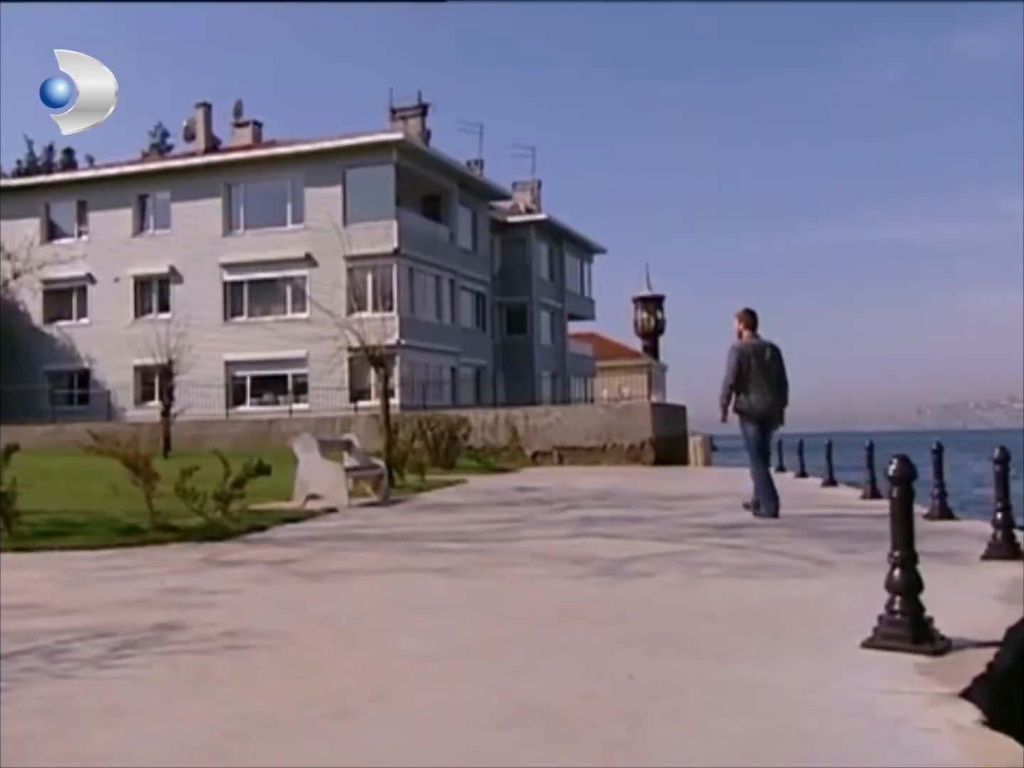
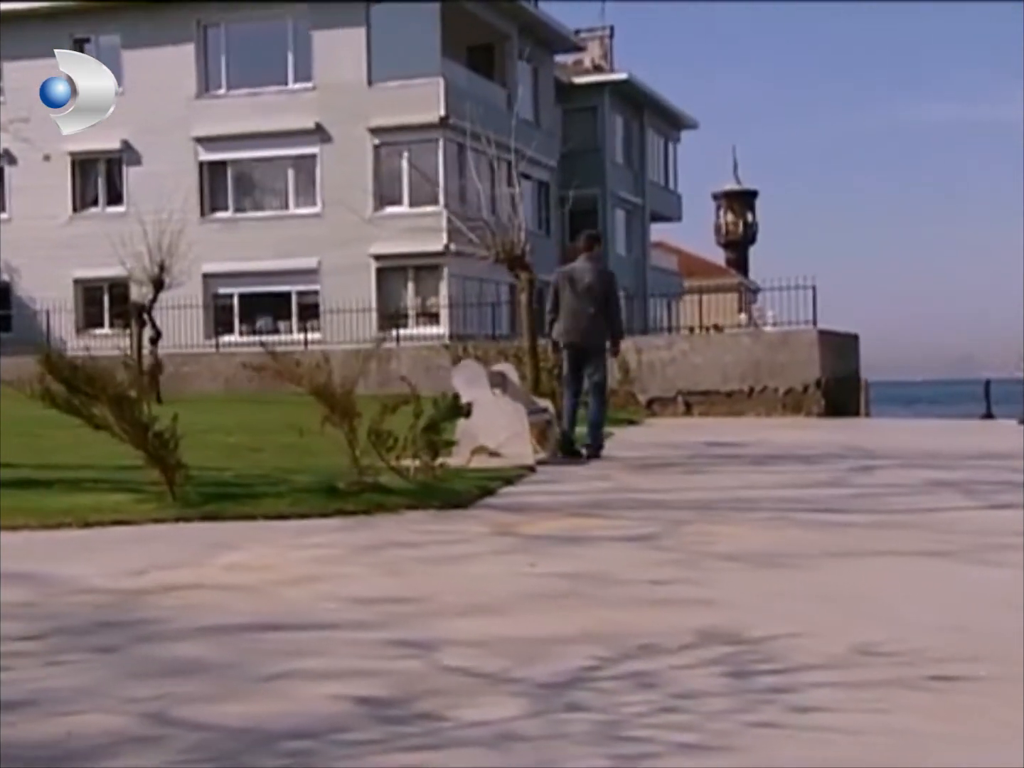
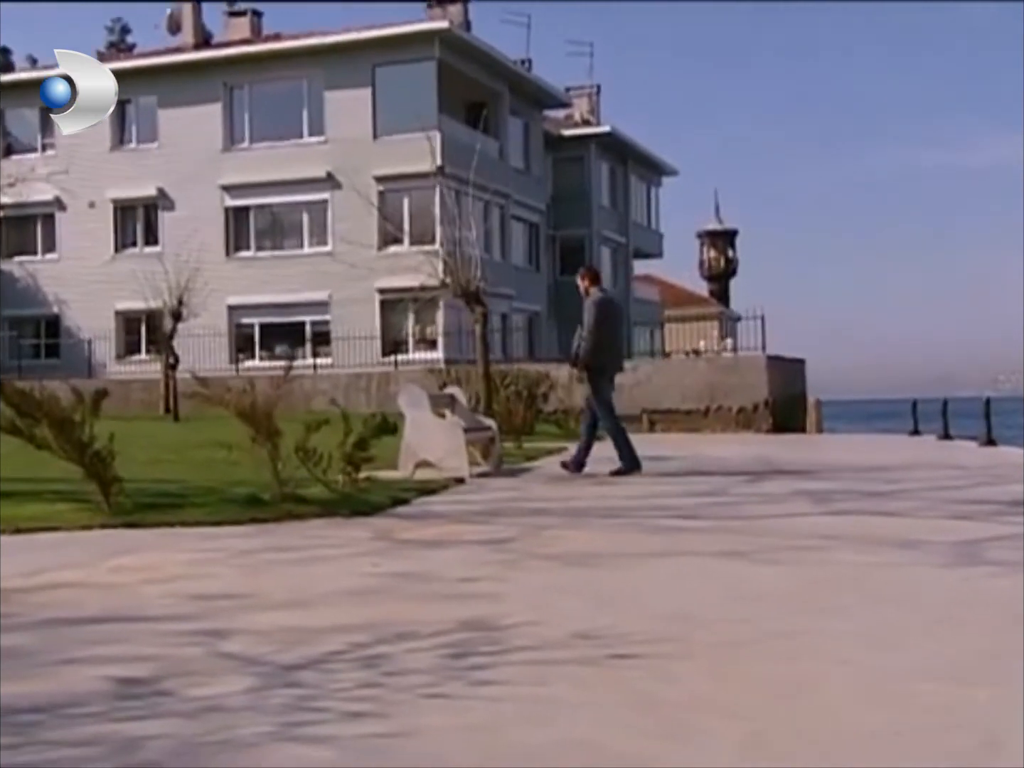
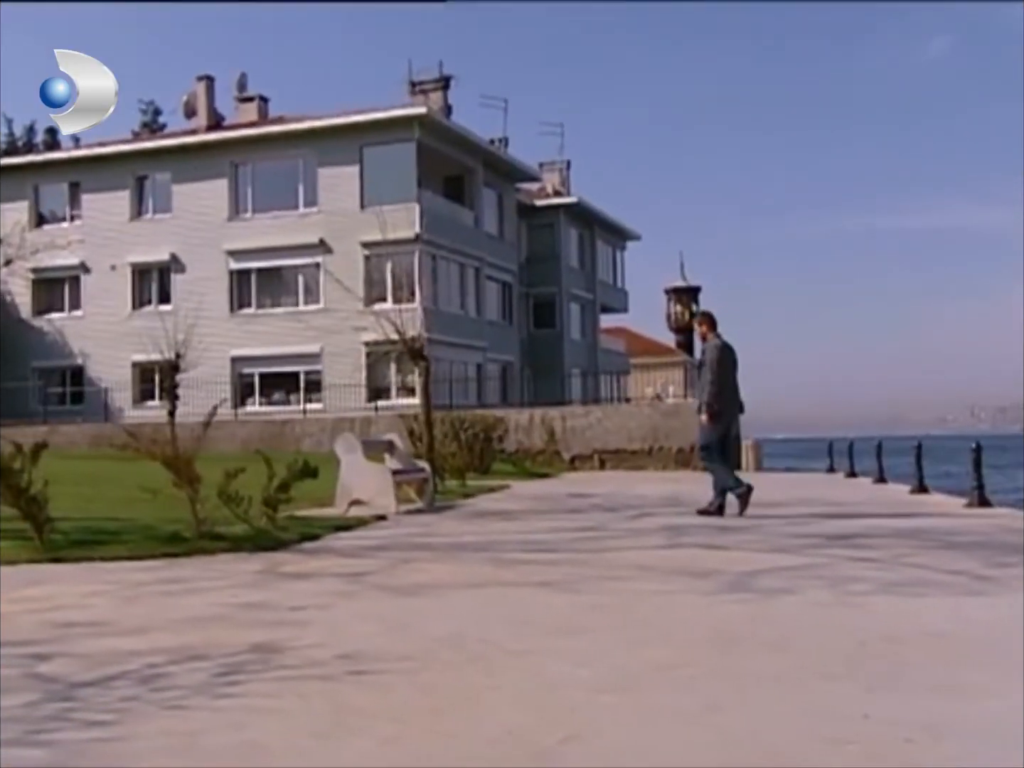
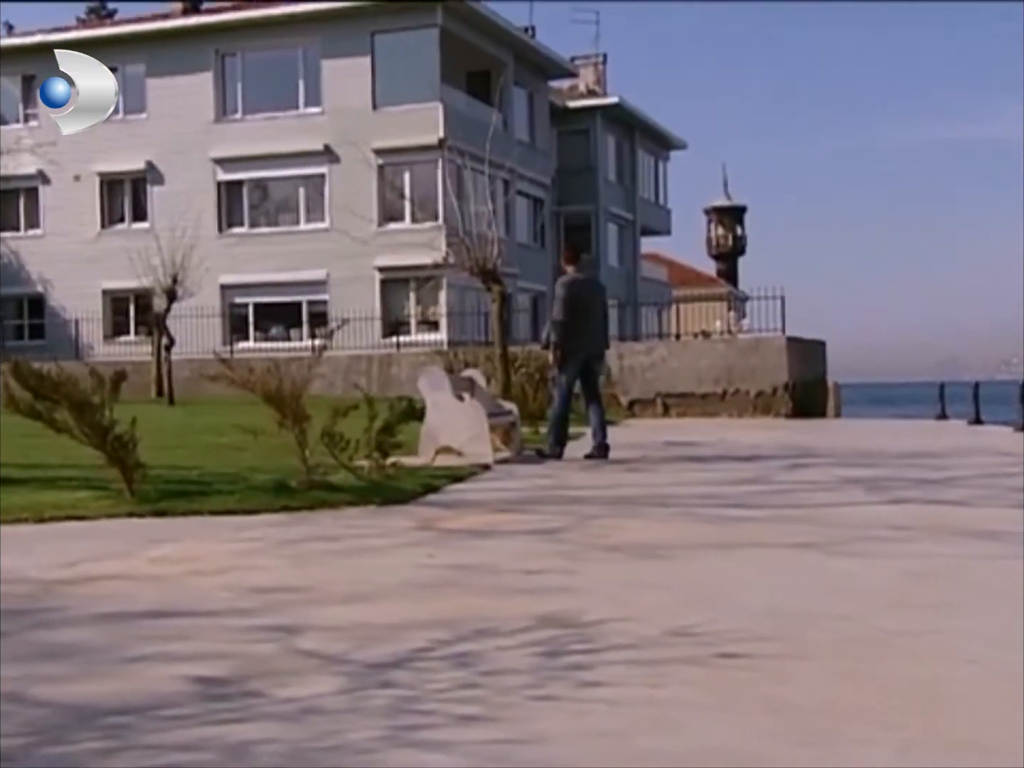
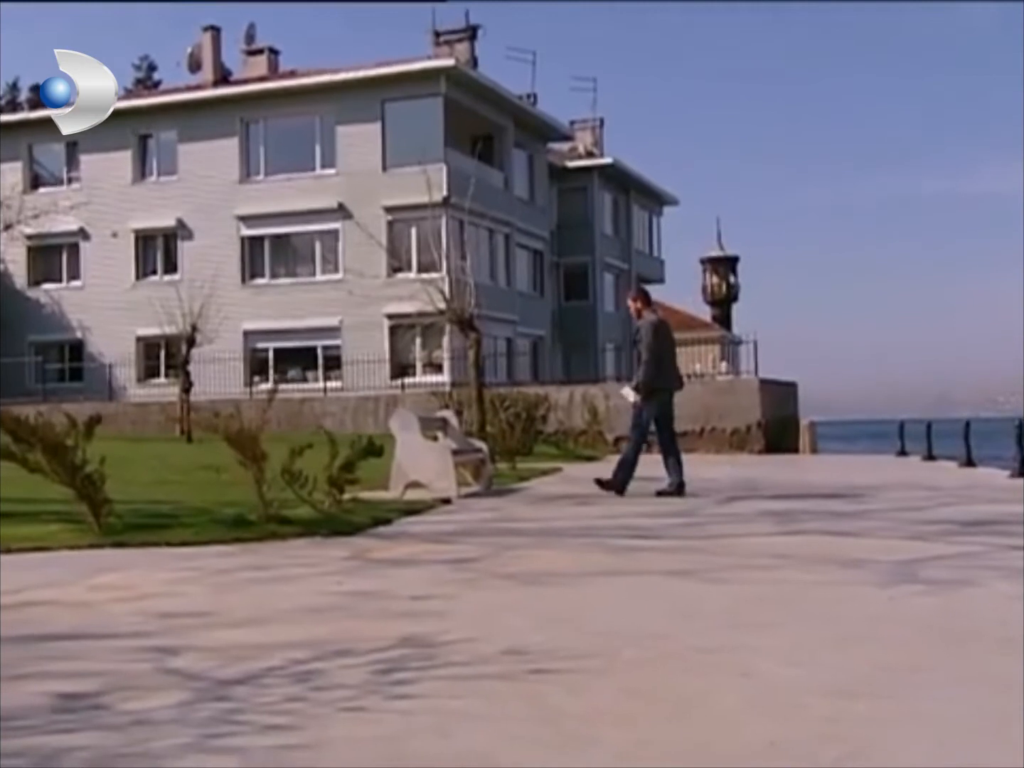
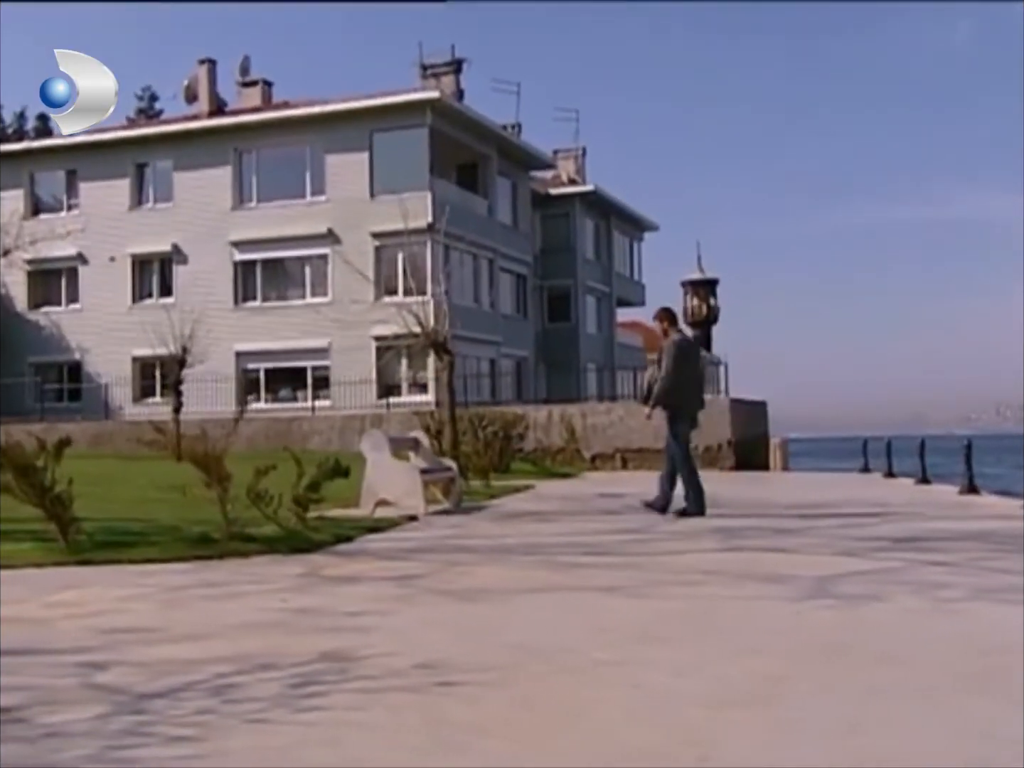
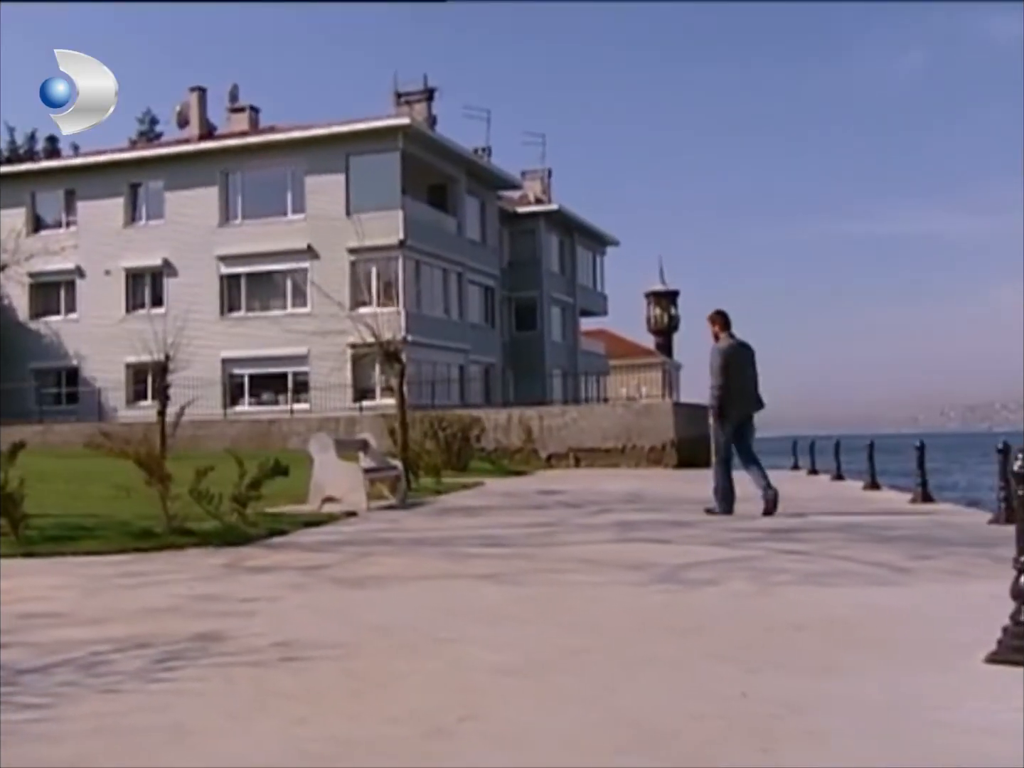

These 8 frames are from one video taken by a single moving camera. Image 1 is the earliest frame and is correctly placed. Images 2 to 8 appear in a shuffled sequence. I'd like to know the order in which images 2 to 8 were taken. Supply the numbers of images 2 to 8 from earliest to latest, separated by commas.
8, 4, 7, 6, 3, 5, 2
